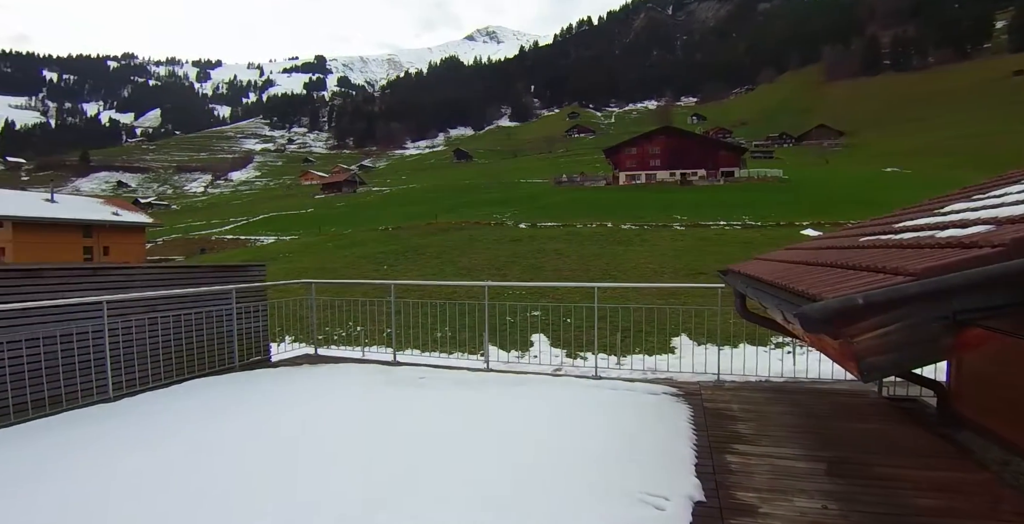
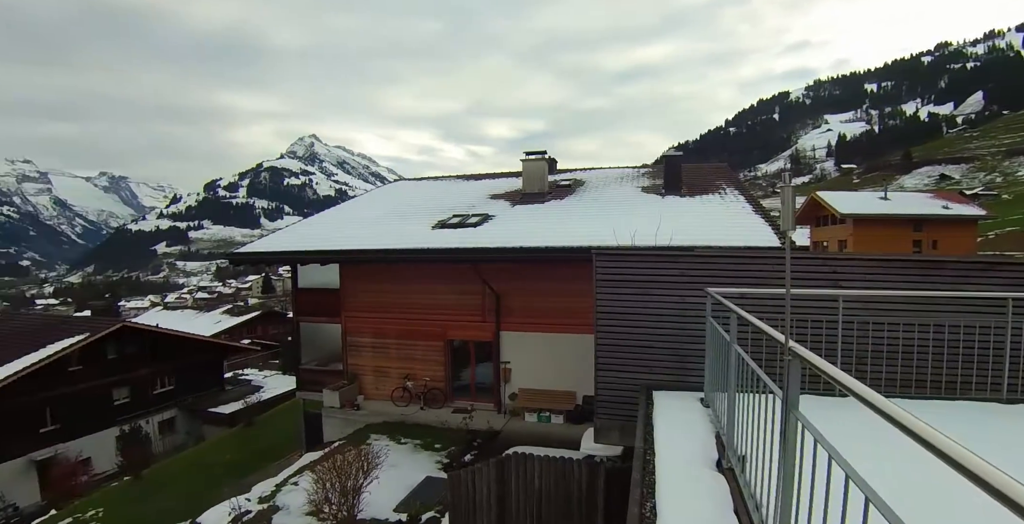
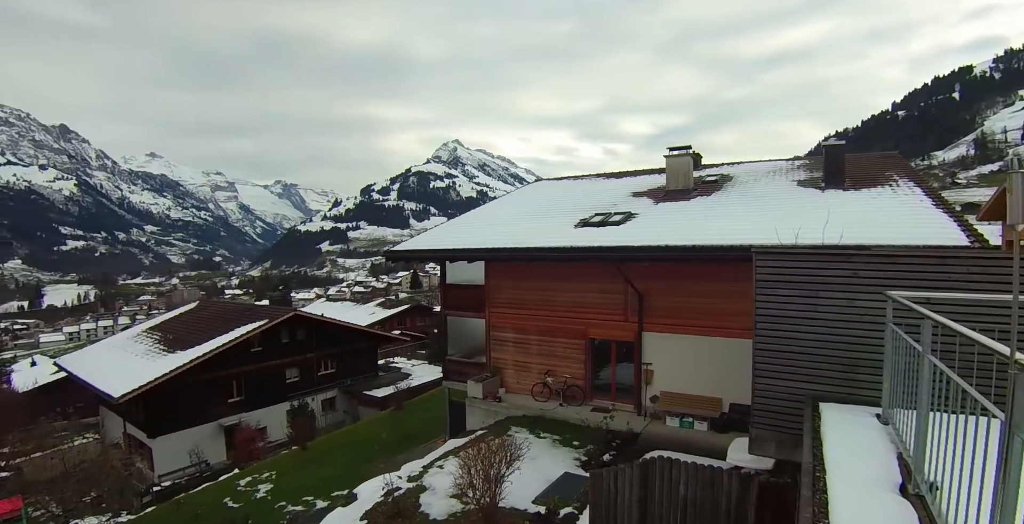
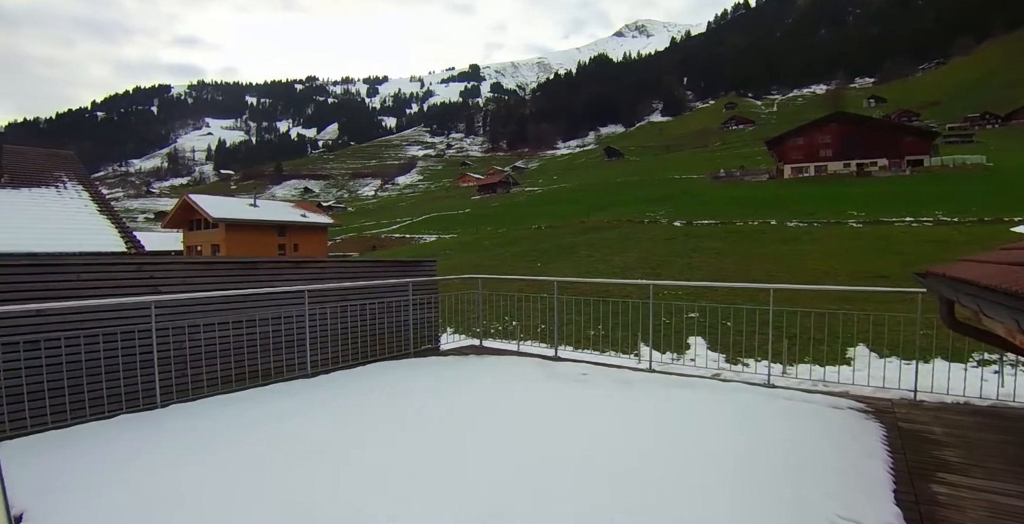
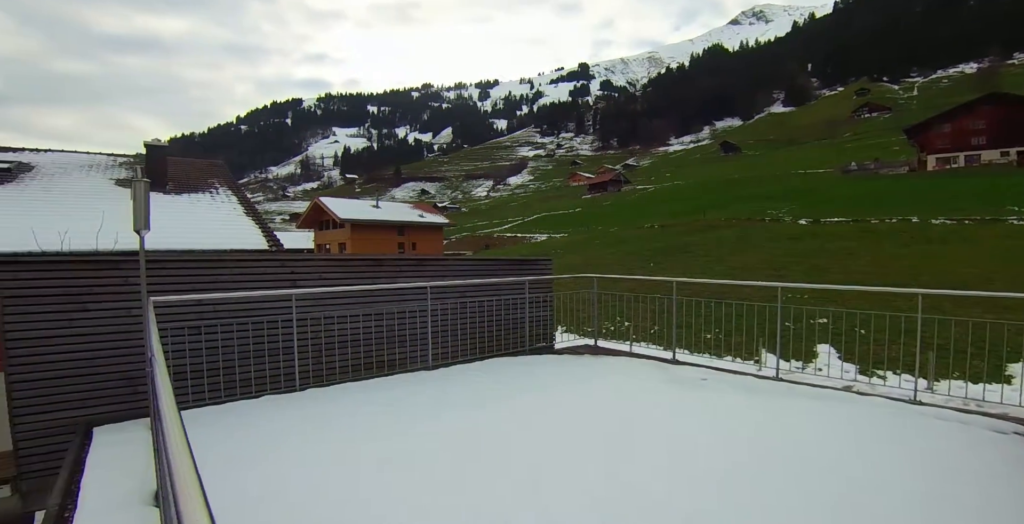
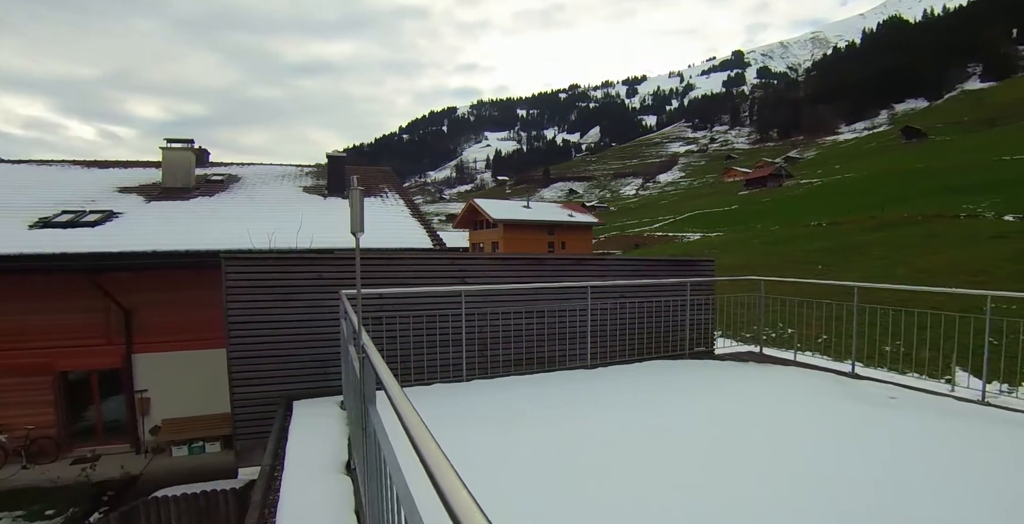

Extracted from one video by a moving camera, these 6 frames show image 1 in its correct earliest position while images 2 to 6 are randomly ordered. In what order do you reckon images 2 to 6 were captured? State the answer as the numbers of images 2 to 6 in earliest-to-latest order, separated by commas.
4, 5, 6, 2, 3
